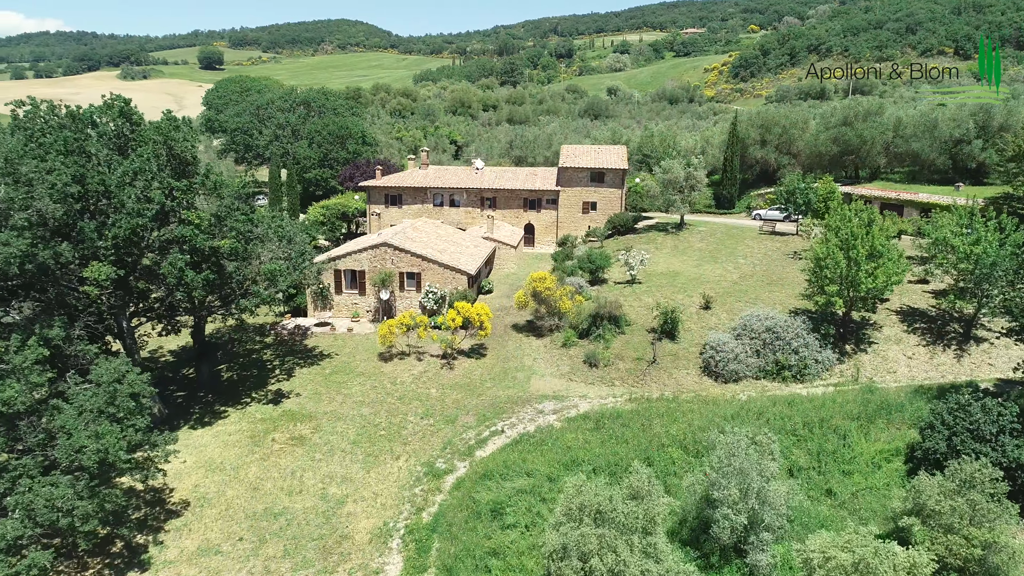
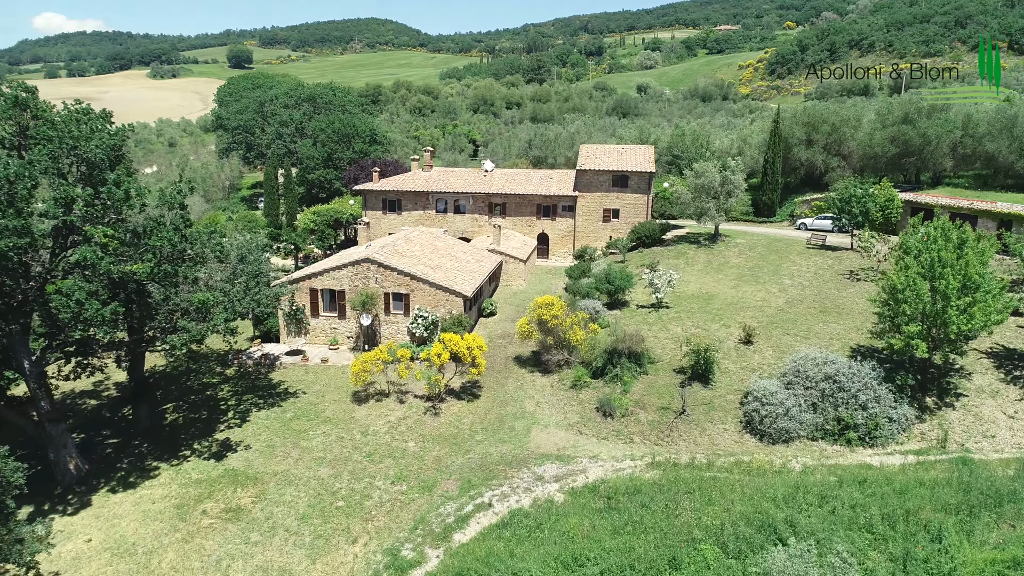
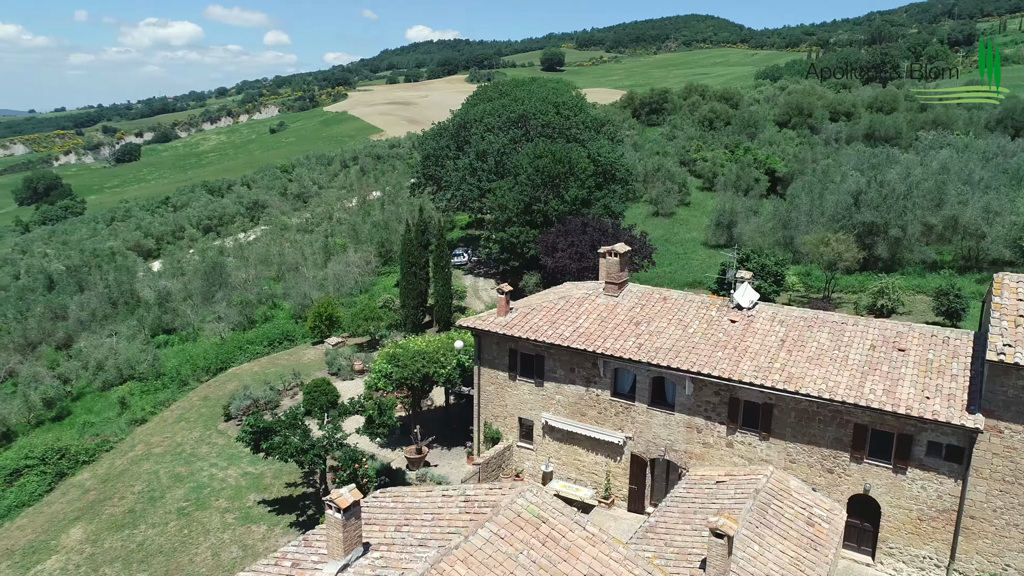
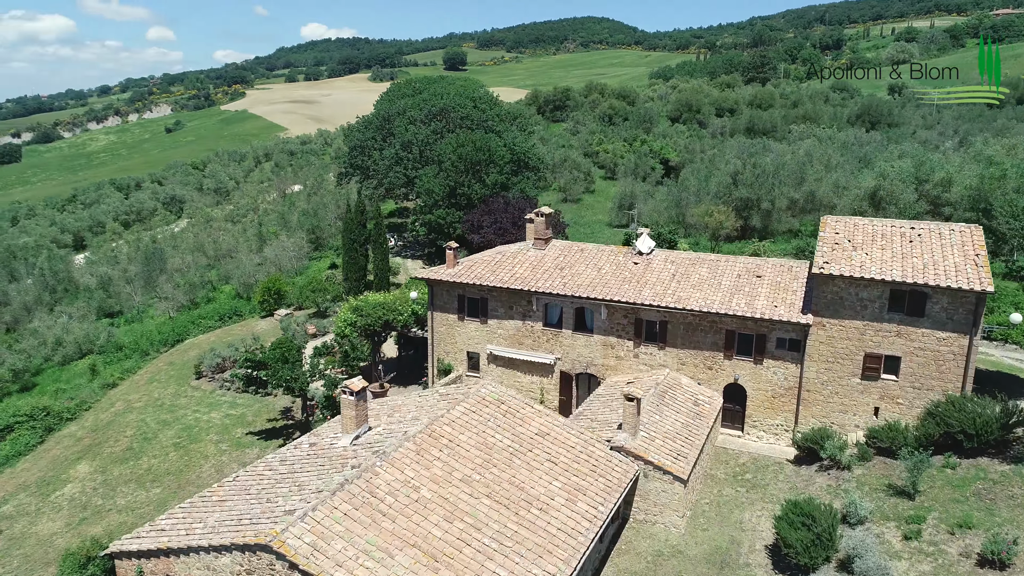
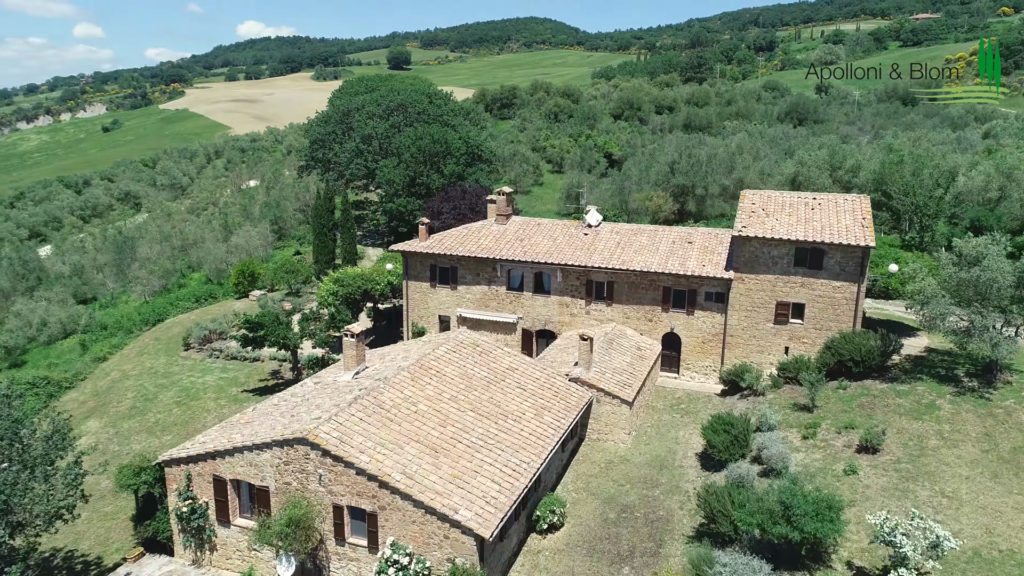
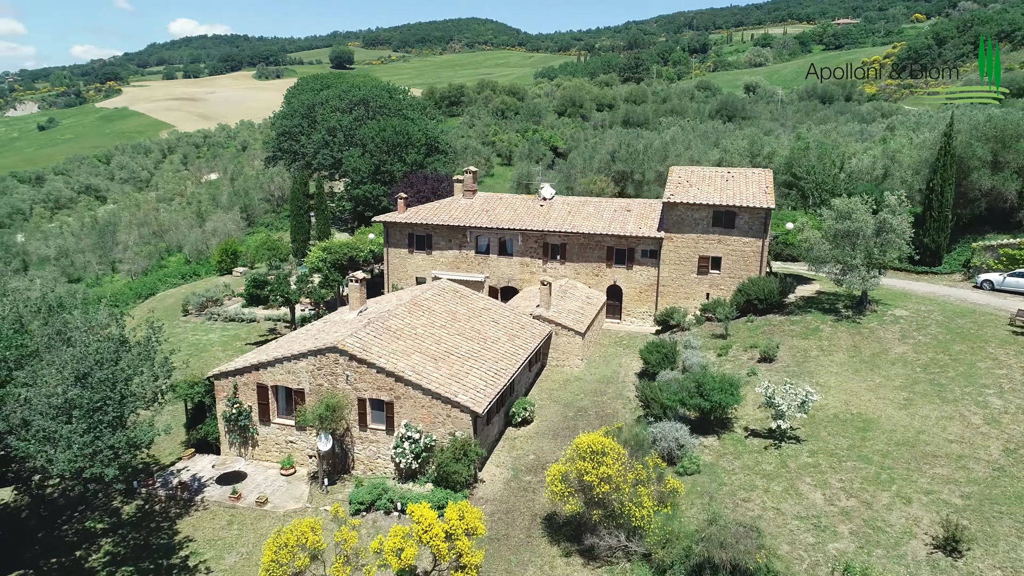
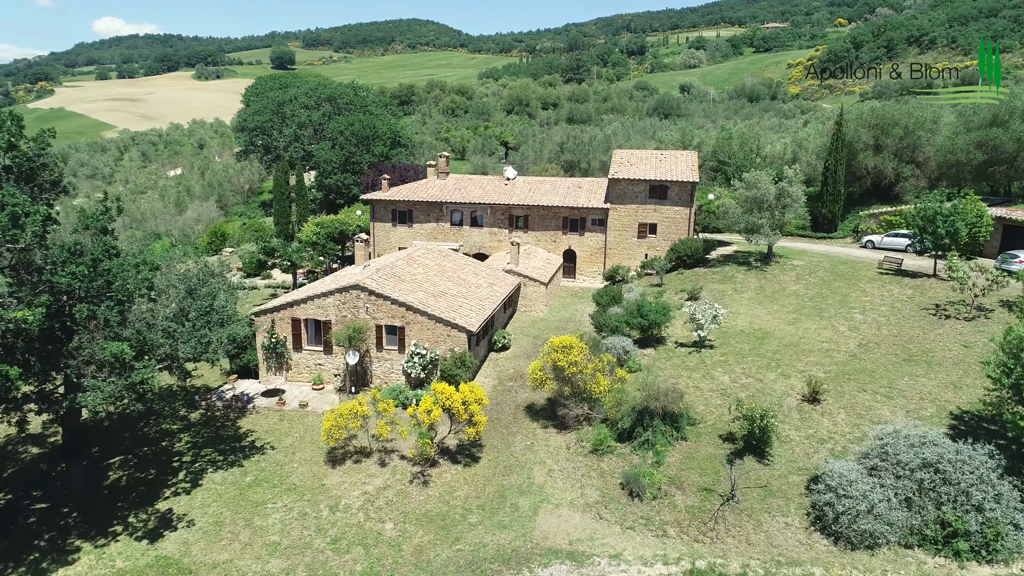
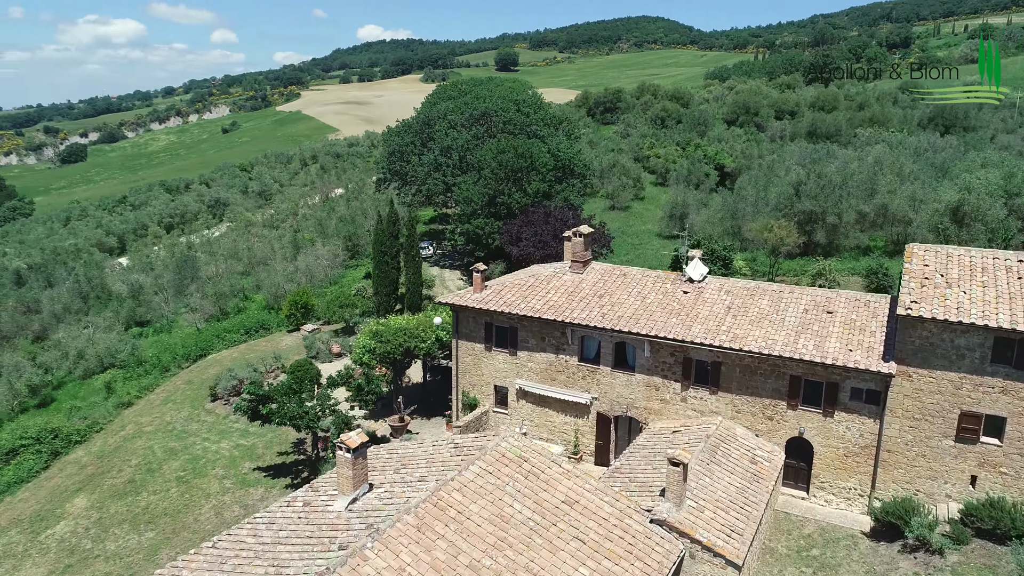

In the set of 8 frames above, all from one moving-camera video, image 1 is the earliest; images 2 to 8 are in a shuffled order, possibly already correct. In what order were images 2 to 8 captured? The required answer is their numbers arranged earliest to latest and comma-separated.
2, 7, 6, 5, 4, 8, 3
